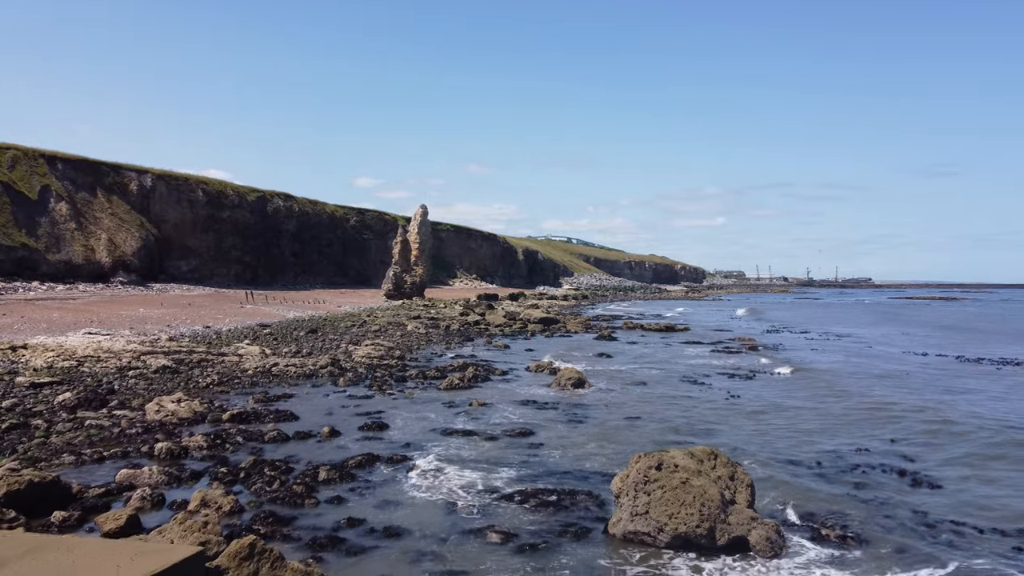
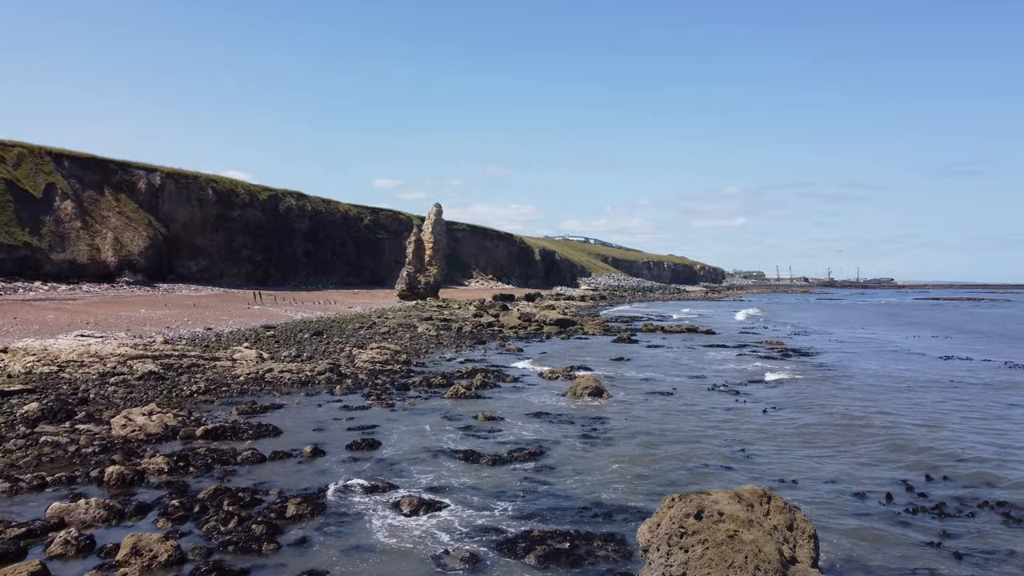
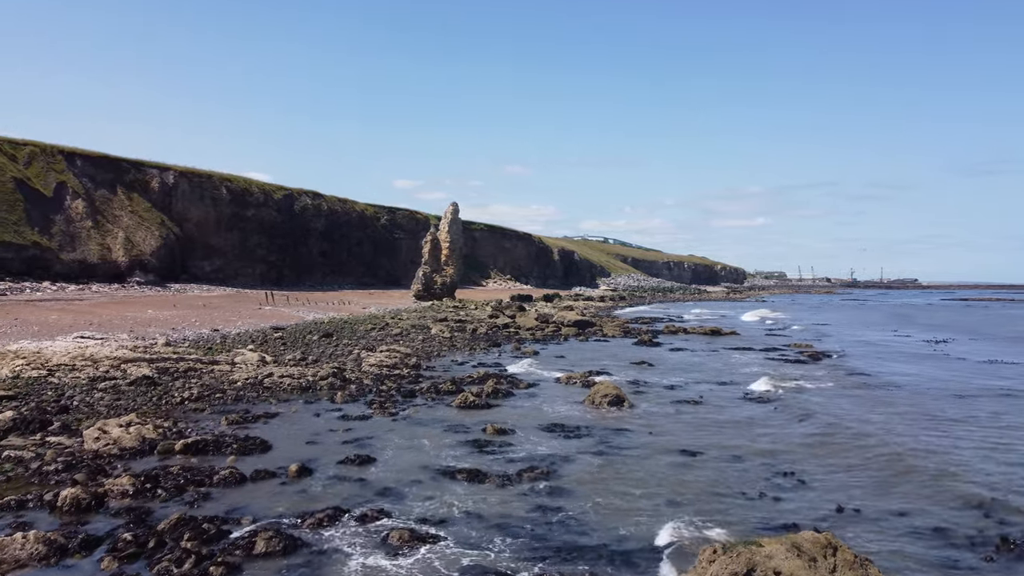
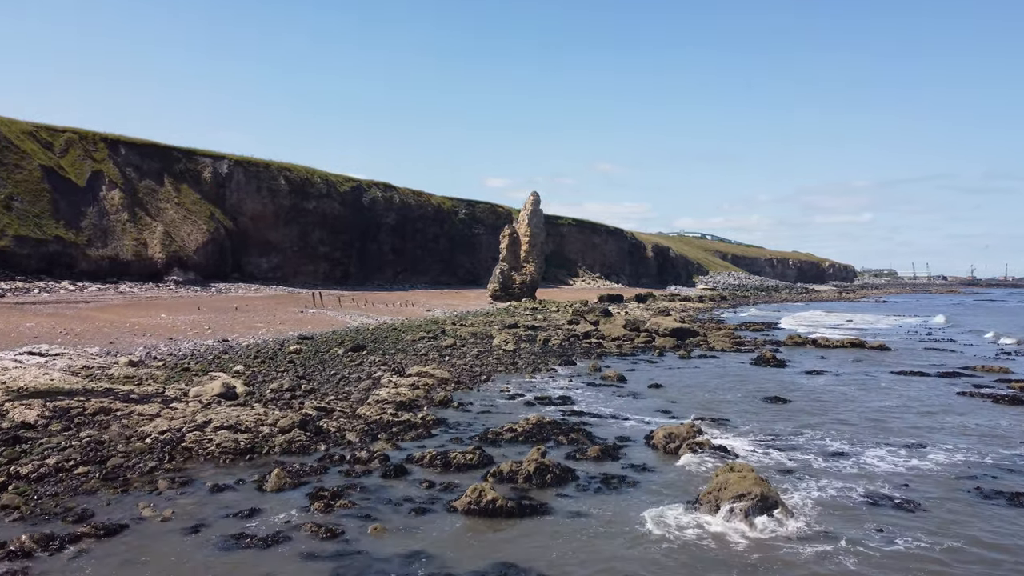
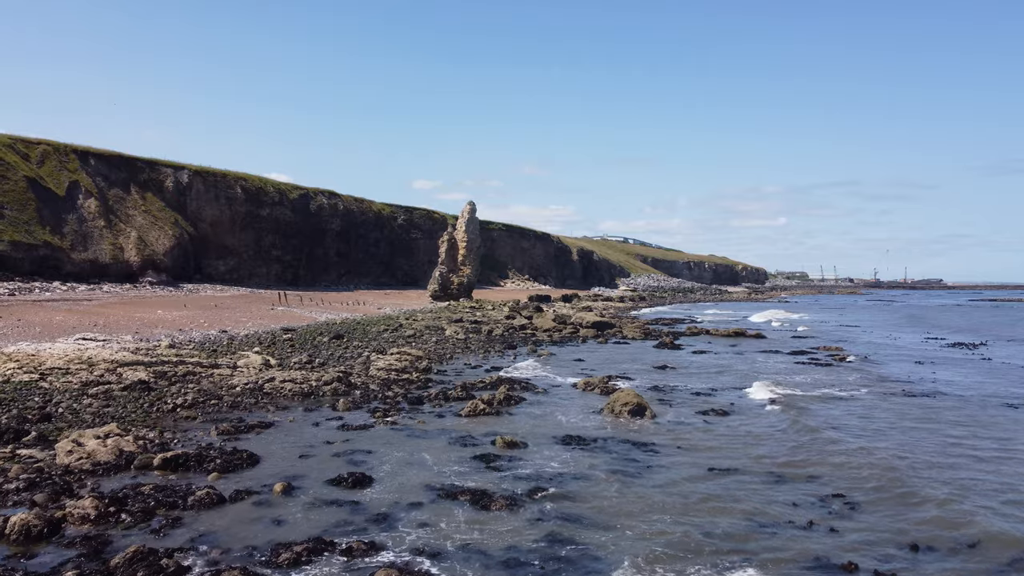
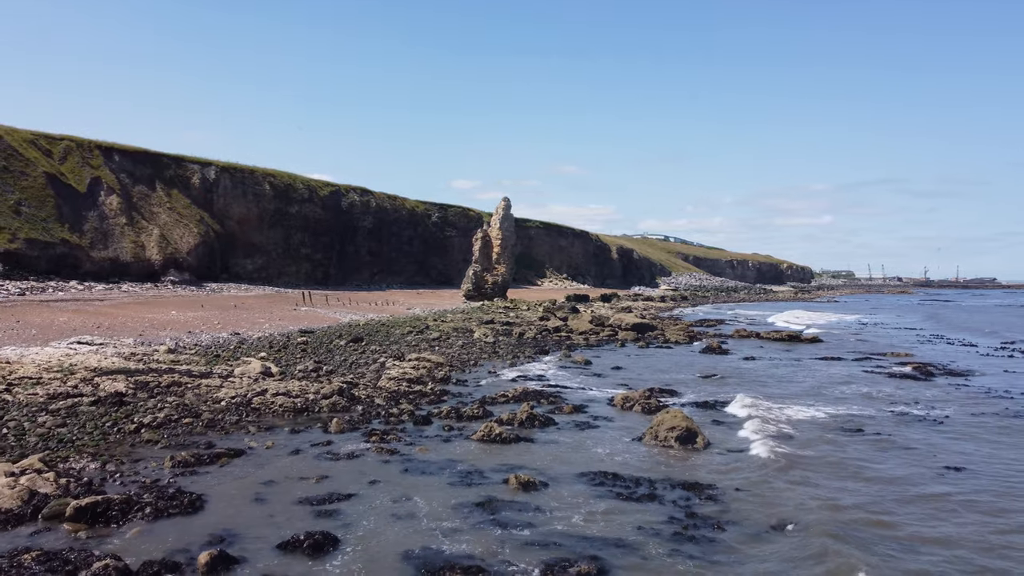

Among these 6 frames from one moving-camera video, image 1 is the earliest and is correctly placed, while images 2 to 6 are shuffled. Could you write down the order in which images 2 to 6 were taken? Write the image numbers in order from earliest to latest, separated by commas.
2, 3, 5, 6, 4
